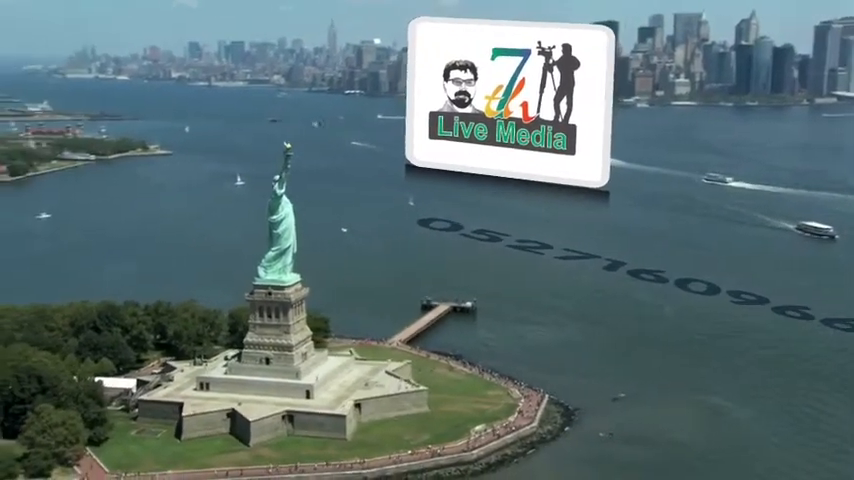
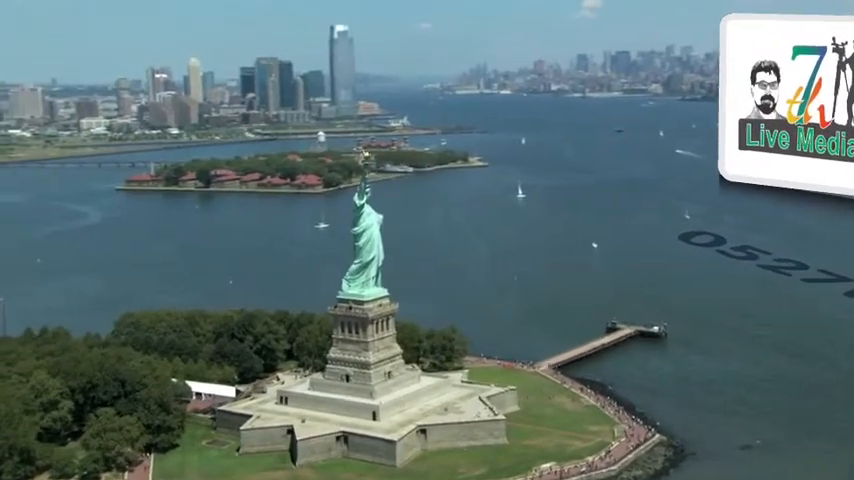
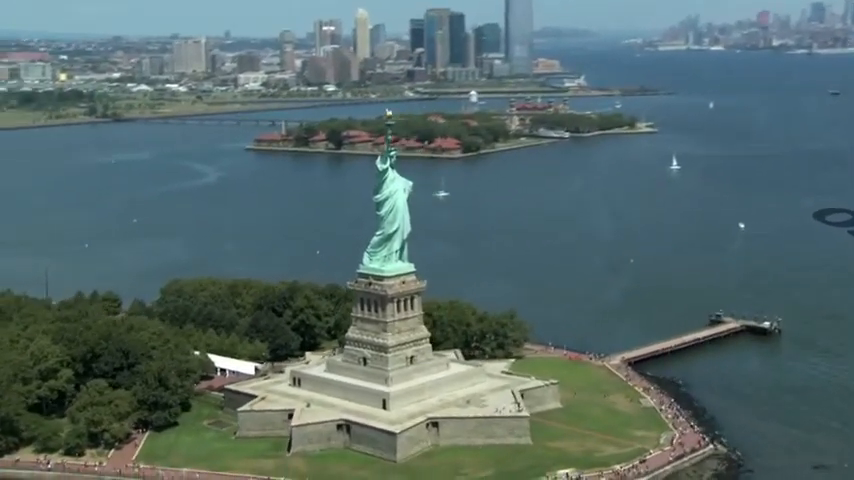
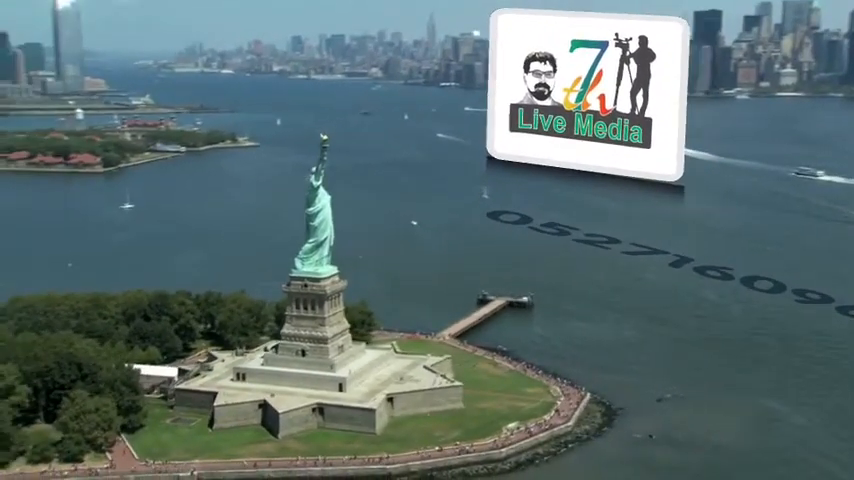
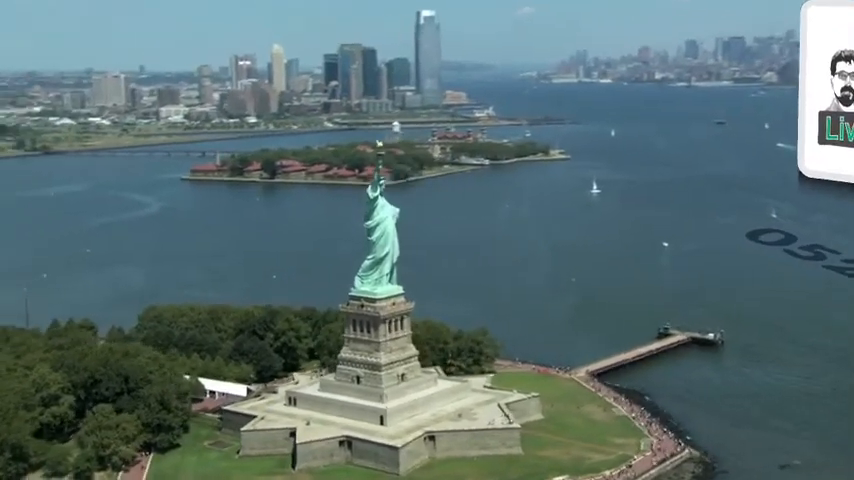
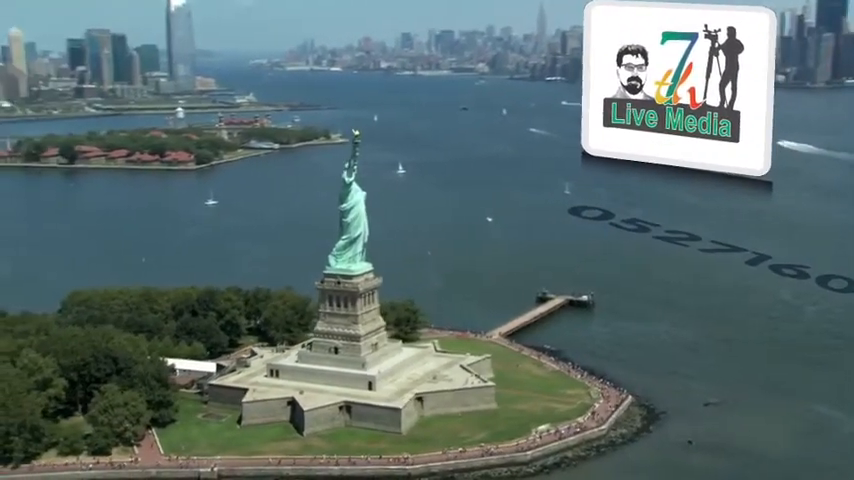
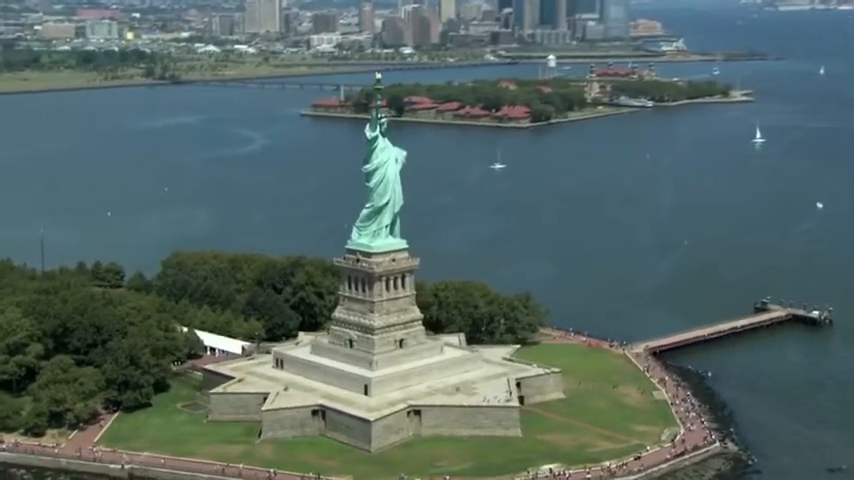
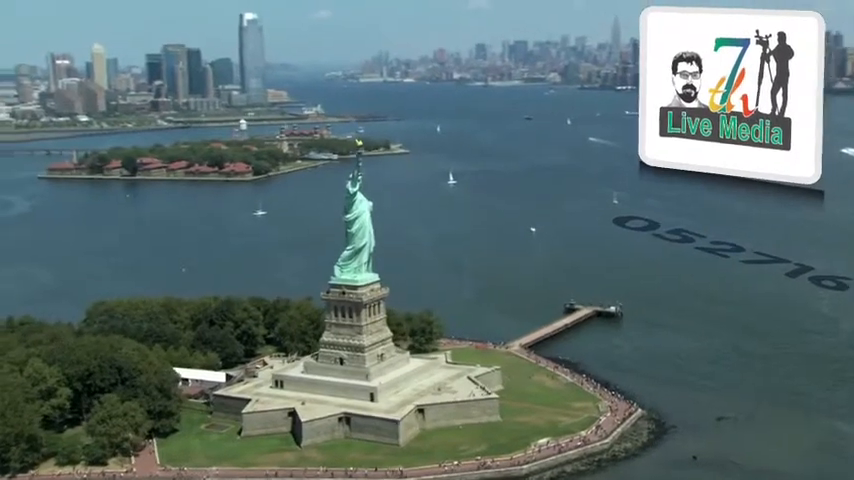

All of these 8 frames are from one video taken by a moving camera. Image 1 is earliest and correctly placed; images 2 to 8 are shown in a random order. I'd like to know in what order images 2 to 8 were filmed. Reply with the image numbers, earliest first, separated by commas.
4, 6, 8, 2, 5, 3, 7
